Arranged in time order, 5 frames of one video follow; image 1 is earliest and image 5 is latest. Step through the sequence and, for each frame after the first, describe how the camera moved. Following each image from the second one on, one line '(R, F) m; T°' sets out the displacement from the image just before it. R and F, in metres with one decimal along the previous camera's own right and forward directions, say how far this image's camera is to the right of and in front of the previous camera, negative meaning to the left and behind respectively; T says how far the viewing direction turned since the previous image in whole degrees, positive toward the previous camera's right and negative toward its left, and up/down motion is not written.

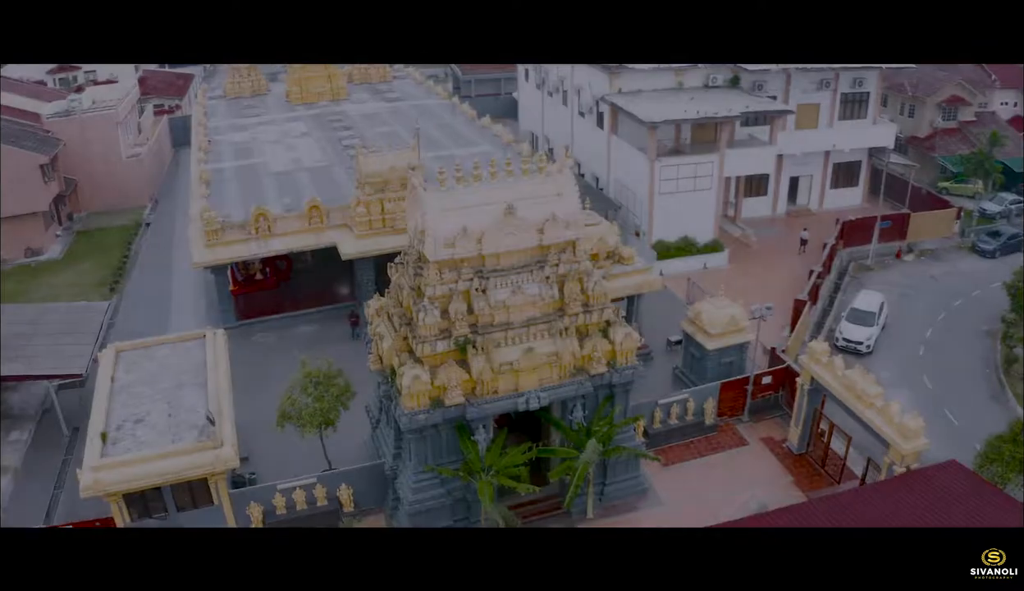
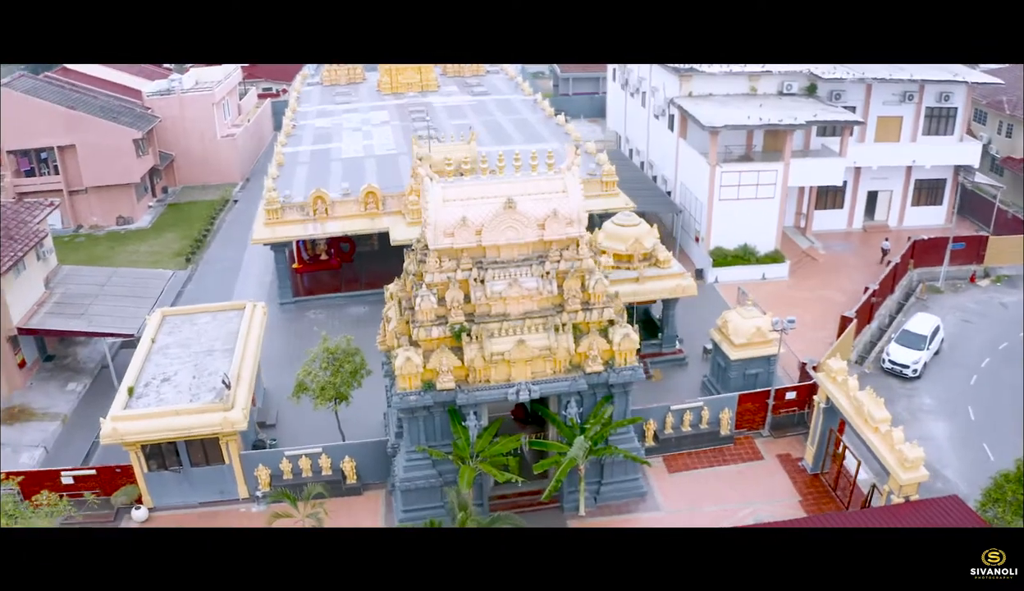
(+2.1, -0.1) m; -9°
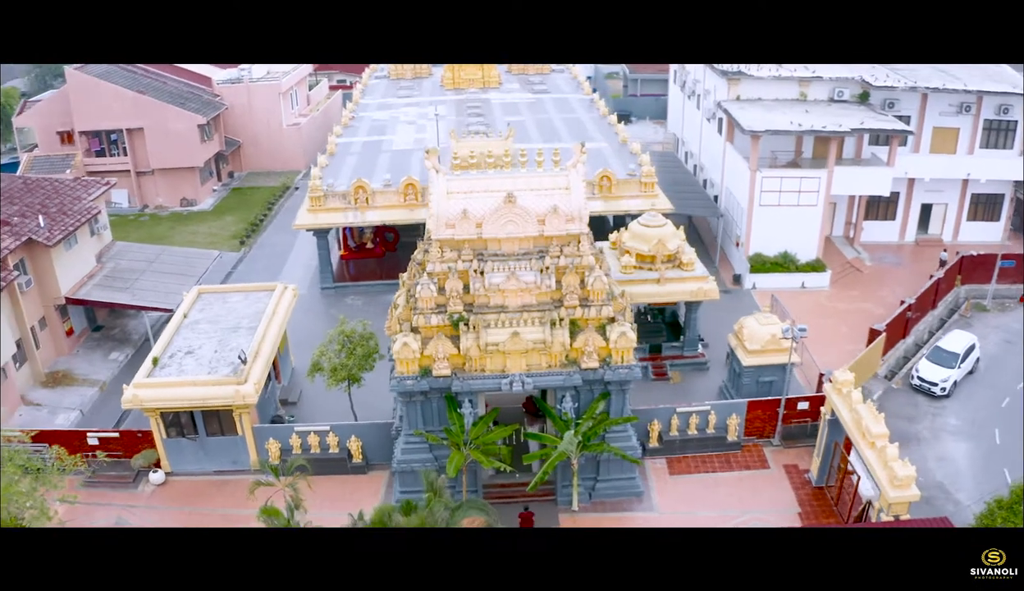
(+1.5, -0.2) m; -6°
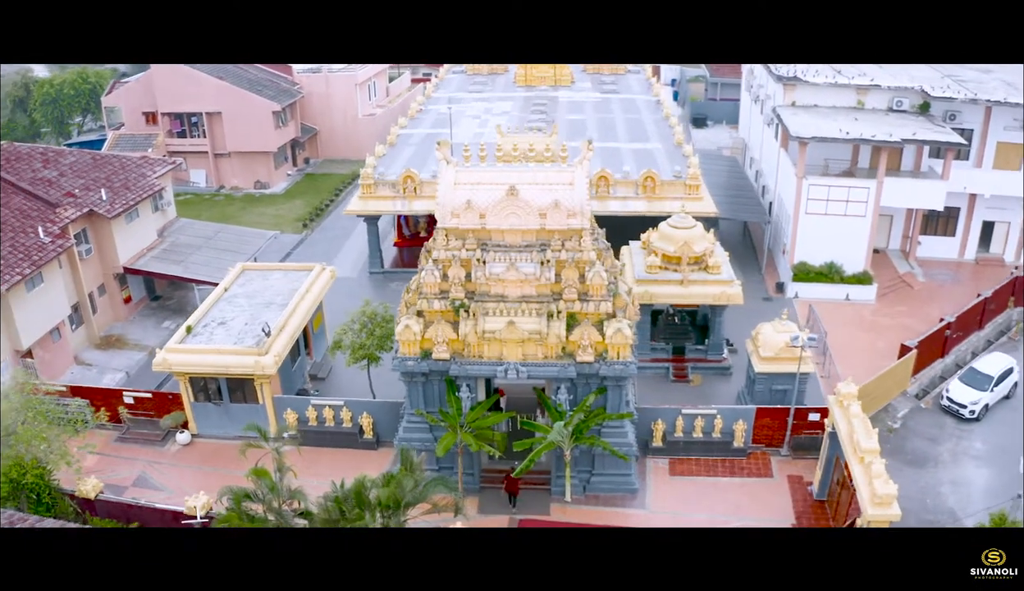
(+1.8, -0.2) m; -7°
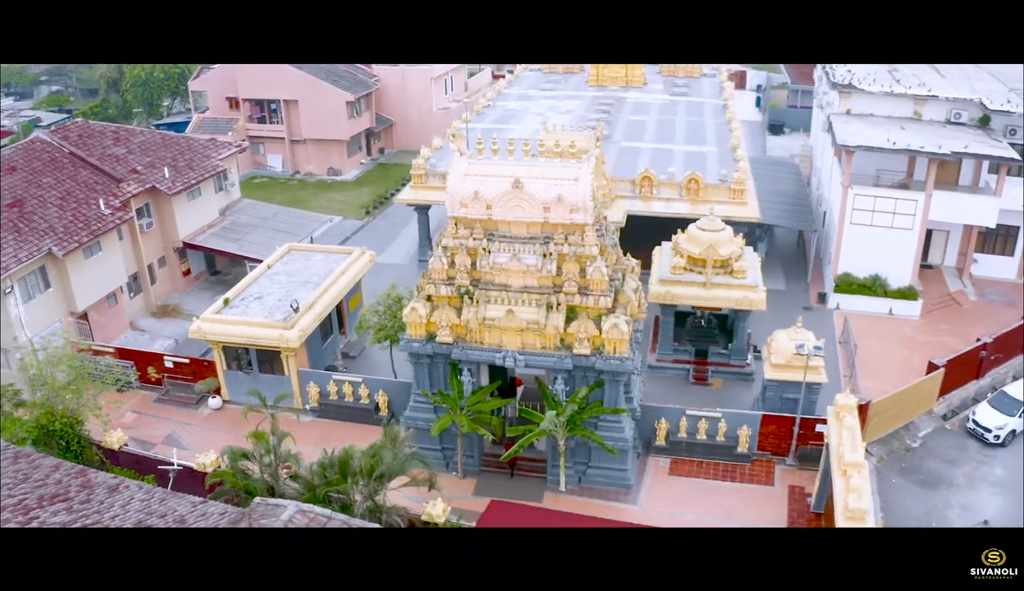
(+1.8, -0.3) m; -7°
